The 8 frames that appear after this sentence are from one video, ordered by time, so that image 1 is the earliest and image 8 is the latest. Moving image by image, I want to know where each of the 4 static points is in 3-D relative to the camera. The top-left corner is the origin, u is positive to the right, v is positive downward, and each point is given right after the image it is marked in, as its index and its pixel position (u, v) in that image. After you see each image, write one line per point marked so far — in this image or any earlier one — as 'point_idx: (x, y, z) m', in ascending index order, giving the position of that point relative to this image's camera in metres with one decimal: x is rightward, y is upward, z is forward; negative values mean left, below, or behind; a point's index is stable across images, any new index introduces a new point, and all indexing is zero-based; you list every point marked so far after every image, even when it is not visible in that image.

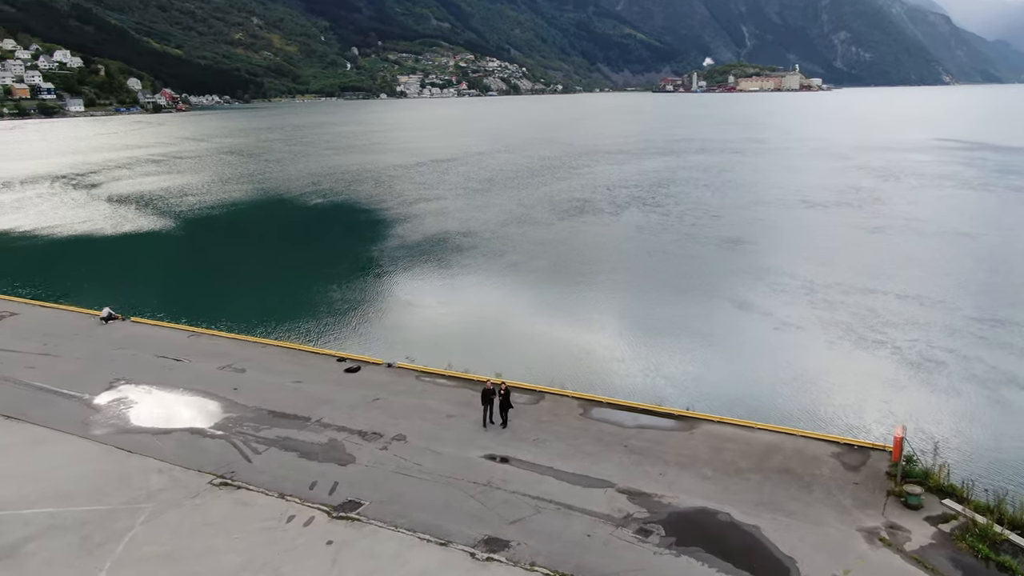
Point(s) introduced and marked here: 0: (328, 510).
0: (-3.2, -3.8, +13.3) m
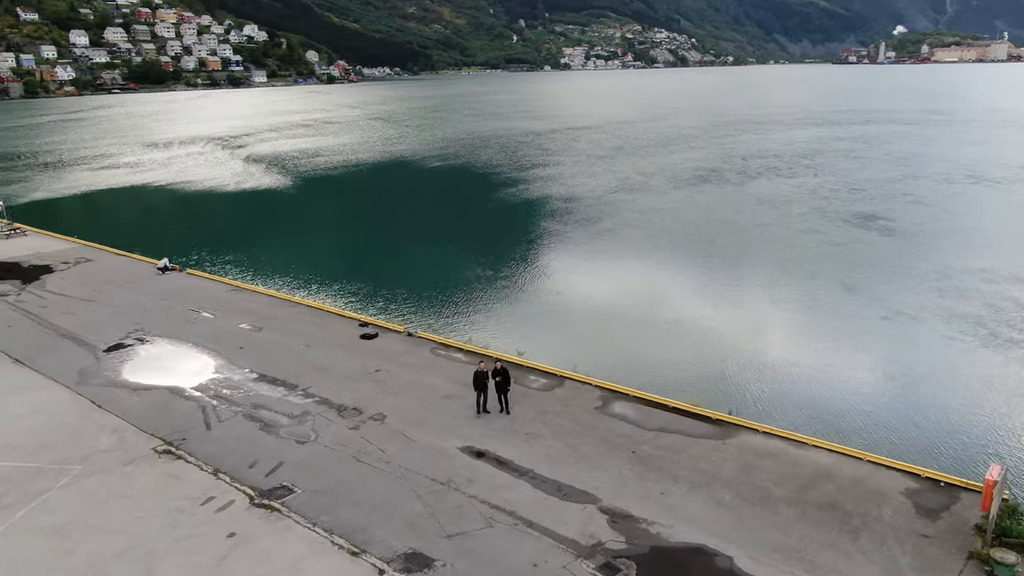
0: (-3.9, -3.1, +11.4) m
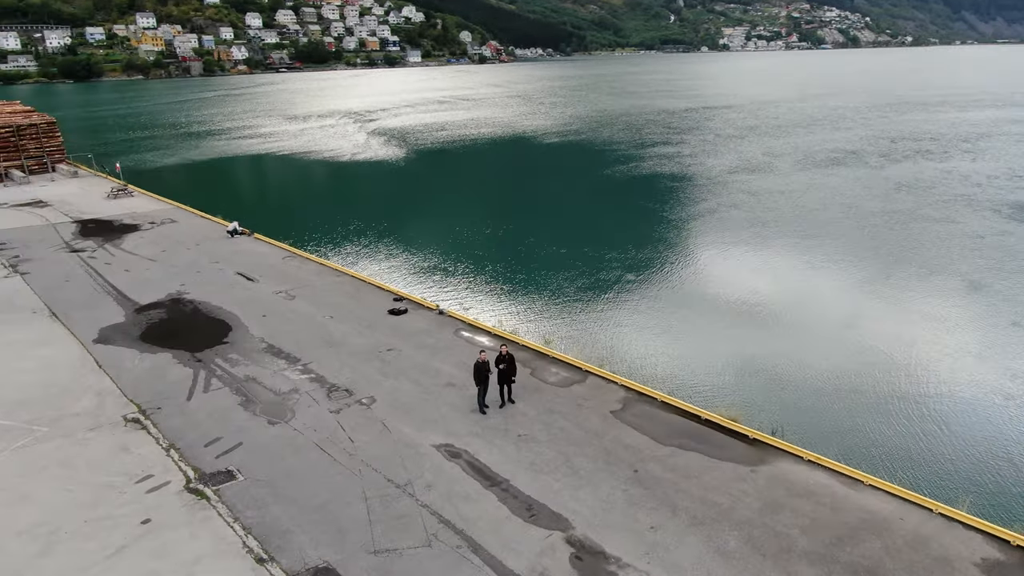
0: (-4.3, -2.5, +10.3) m
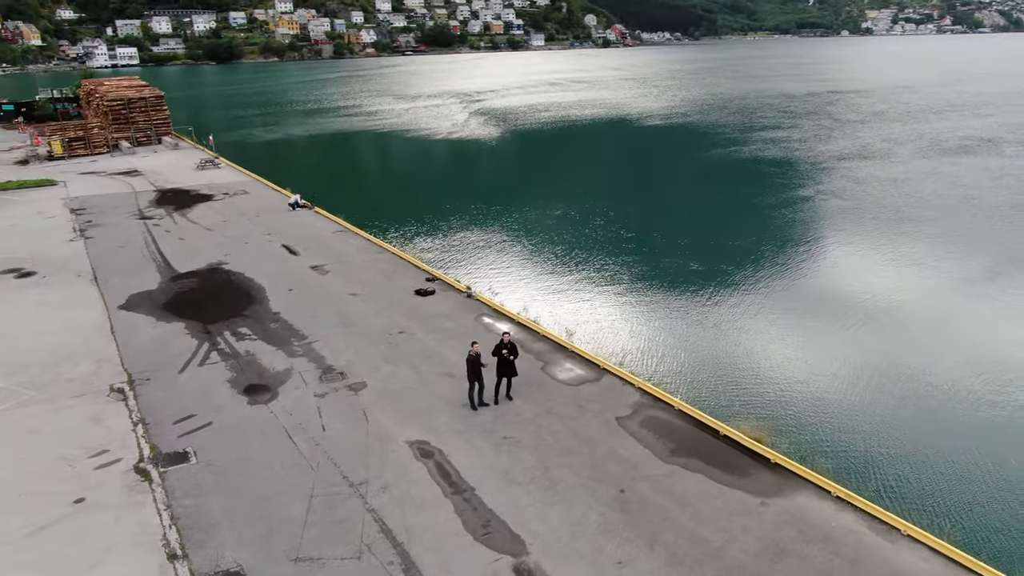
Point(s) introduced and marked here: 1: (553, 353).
0: (-4.6, -2.1, +9.7) m
1: (+0.7, -1.1, +12.6) m
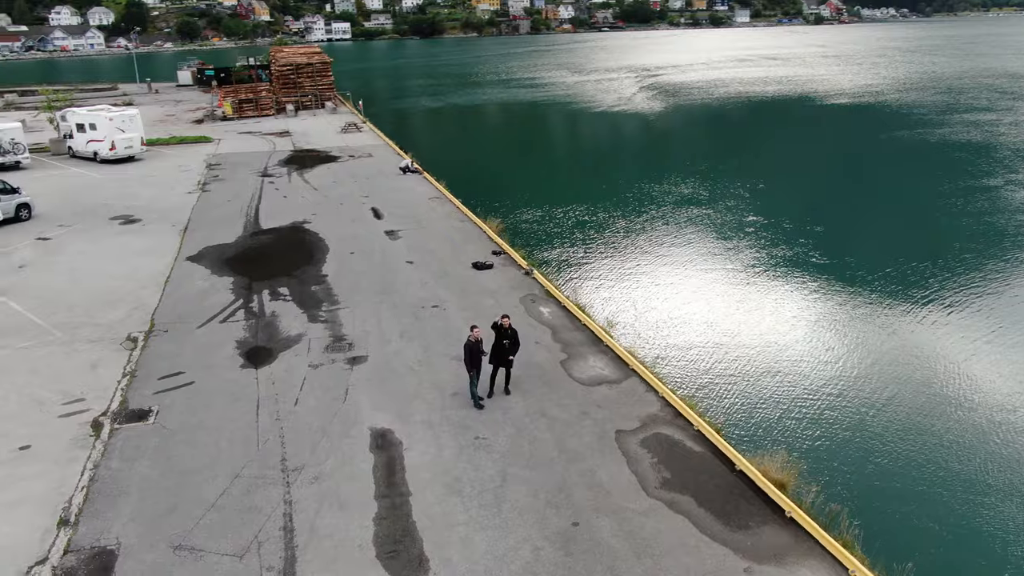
0: (-4.9, -1.5, +9.3) m
1: (+1.0, -0.8, +10.9) m
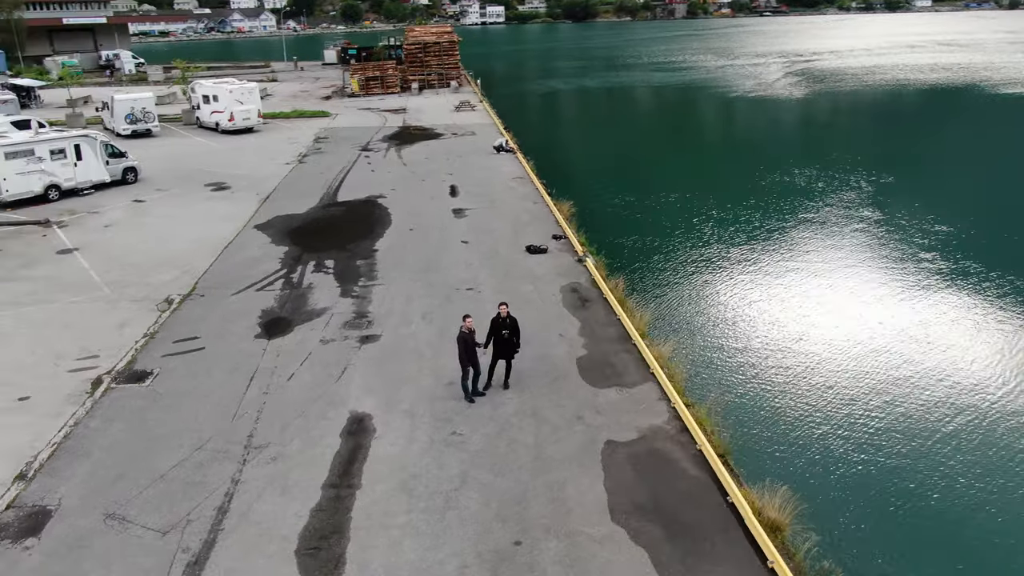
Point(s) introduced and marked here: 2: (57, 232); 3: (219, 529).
0: (-4.8, -1.0, +9.4) m
1: (+1.3, -0.7, +9.9) m
2: (-9.1, +1.1, +15.4) m
3: (-2.5, -2.0, +6.5) m
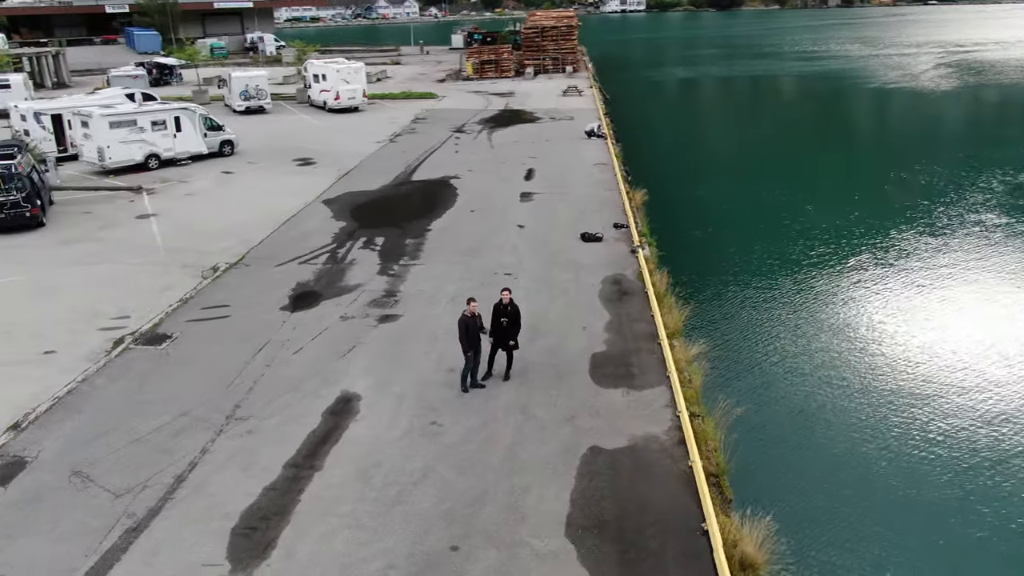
0: (-4.7, -0.5, +9.6) m
1: (+1.5, -0.6, +9.1) m
2: (-7.7, +1.9, +16.2) m
3: (-2.8, -1.7, +6.4) m
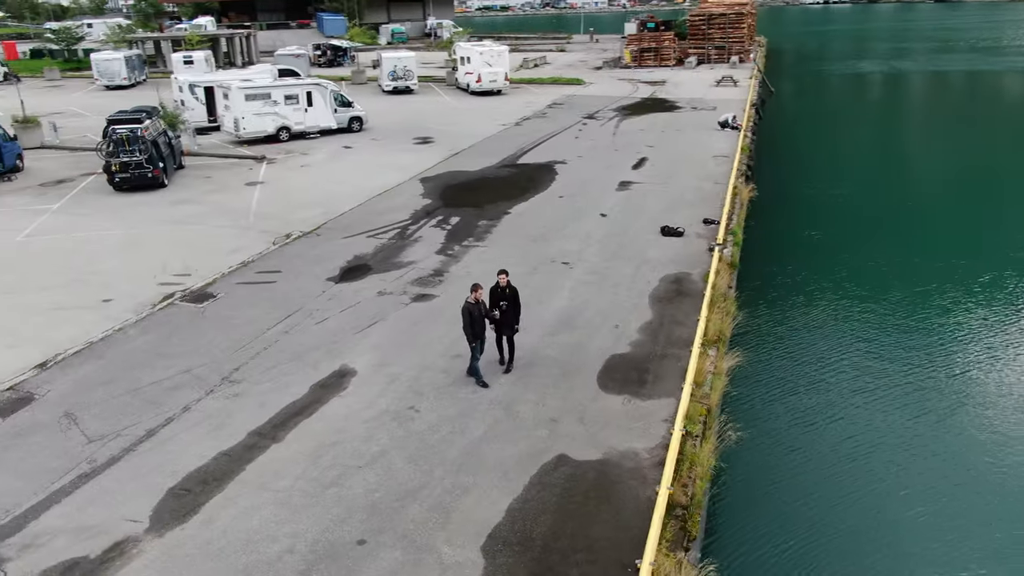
0: (-4.2, 0.0, +10.0) m
1: (+1.7, -0.6, +8.2) m
2: (-5.5, +2.7, +17.0) m
3: (-3.2, -1.4, +6.6) m
